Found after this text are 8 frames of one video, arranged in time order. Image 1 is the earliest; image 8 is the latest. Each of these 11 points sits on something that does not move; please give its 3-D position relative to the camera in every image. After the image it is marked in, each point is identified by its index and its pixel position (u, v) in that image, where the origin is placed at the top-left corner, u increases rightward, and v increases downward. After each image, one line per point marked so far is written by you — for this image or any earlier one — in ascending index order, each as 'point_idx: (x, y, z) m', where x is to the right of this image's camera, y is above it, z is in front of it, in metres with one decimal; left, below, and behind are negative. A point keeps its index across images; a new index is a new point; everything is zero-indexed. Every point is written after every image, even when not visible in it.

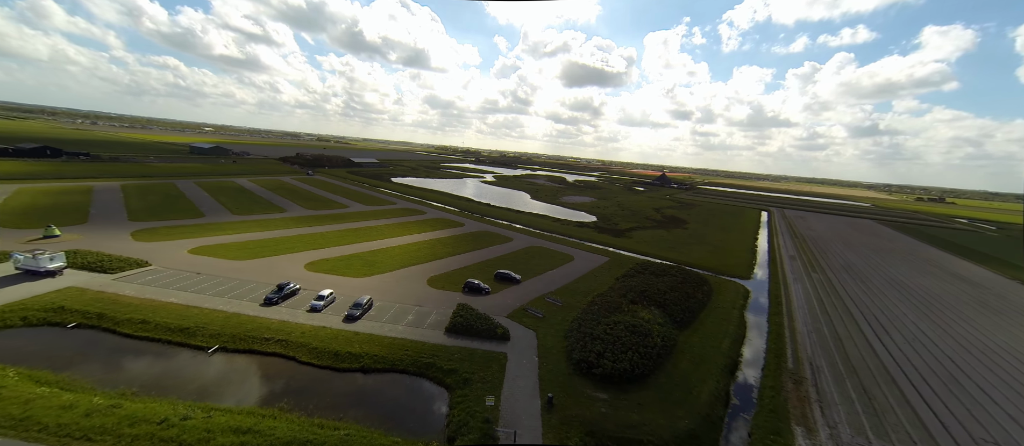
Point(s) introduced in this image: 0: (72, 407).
0: (-21.3, -8.8, +15.6) m
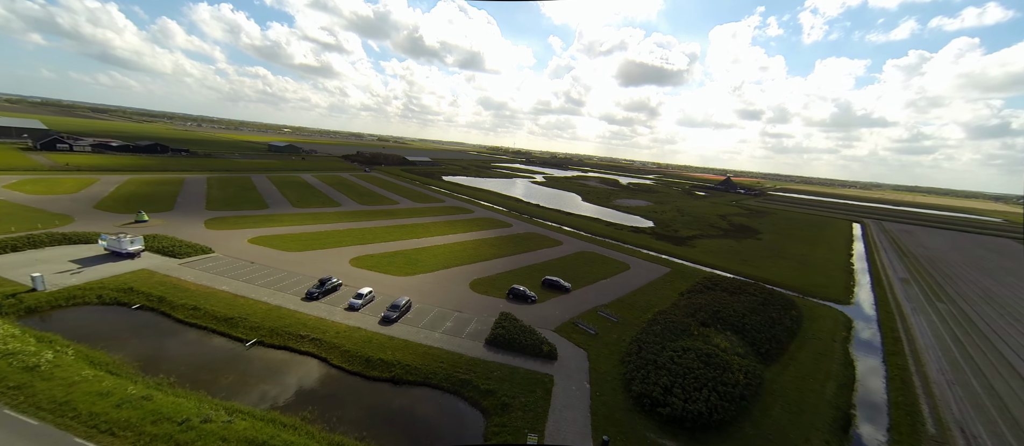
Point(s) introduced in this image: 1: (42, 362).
0: (-19.3, -8.1, +15.5) m
1: (-24.3, -7.1, +16.7) m
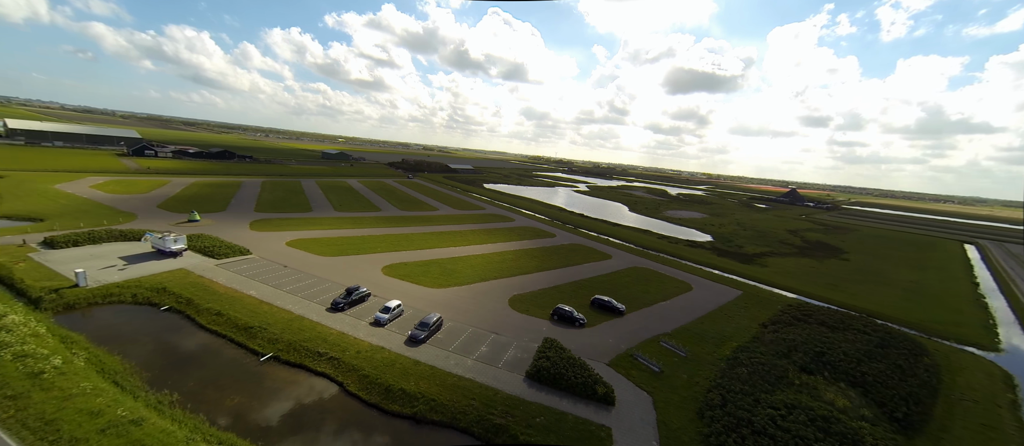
0: (-17.3, -8.0, +13.6) m
1: (-22.1, -6.9, +15.5) m
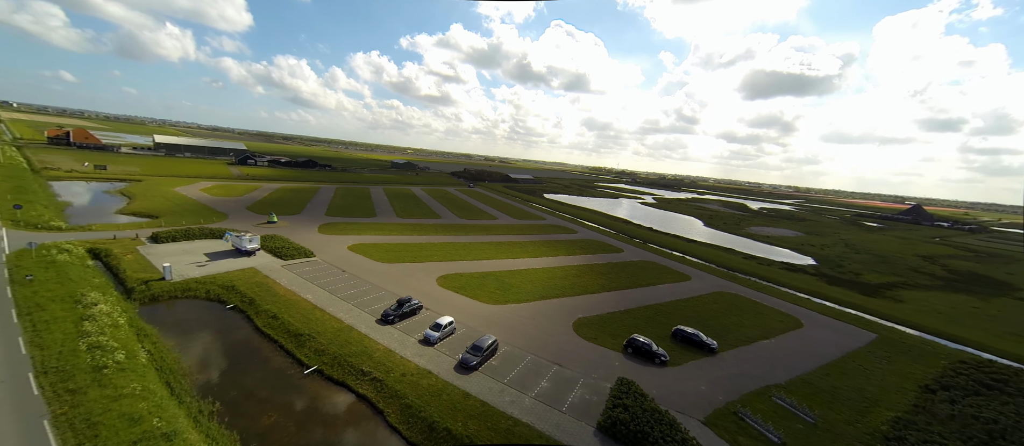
0: (-14.8, -7.9, +12.8) m
1: (-19.2, -6.7, +15.5) m
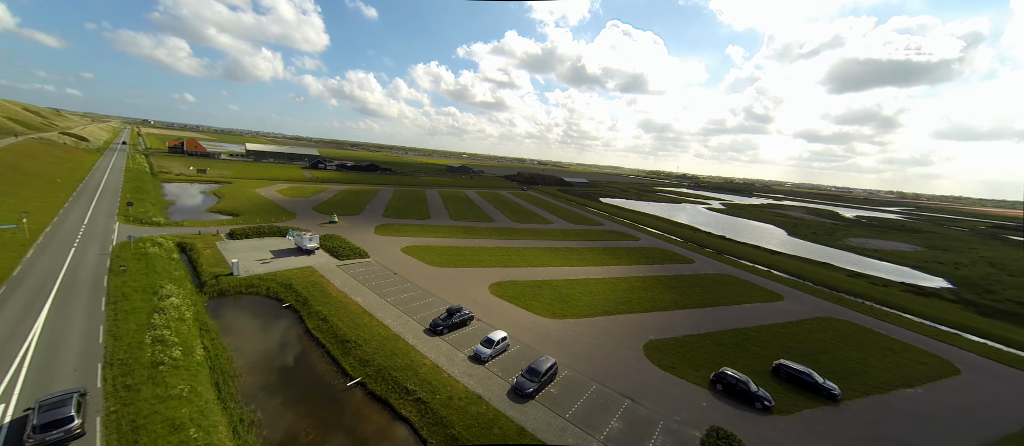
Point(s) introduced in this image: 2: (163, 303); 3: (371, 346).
0: (-12.5, -7.7, +12.1) m
1: (-16.3, -6.5, +15.5) m
2: (-21.4, -4.9, +19.9) m
3: (-8.1, -7.1, +18.8) m
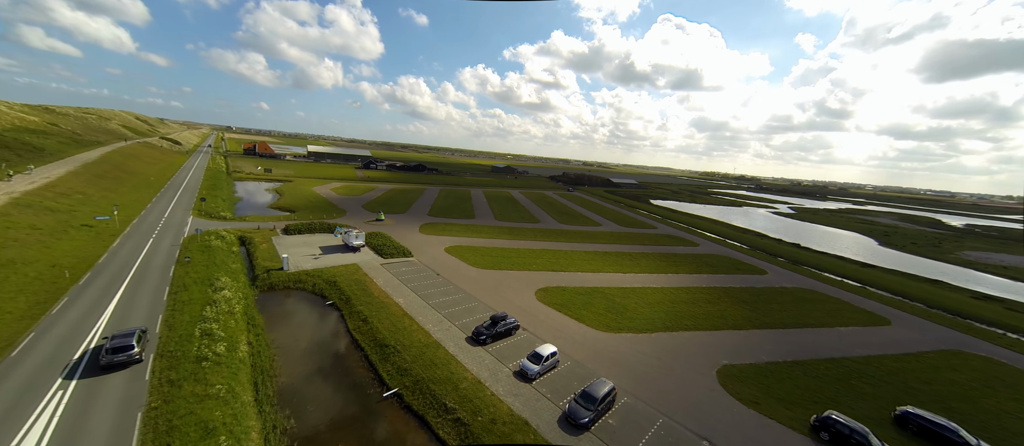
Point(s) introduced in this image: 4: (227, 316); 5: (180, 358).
0: (-10.6, -7.5, +11.4) m
1: (-14.0, -6.2, +15.2) m
2: (-18.4, -4.5, +20.3) m
3: (-5.5, -7.0, +17.5) m
4: (-16.3, -5.4, +18.6) m
5: (-15.1, -6.2, +14.8) m
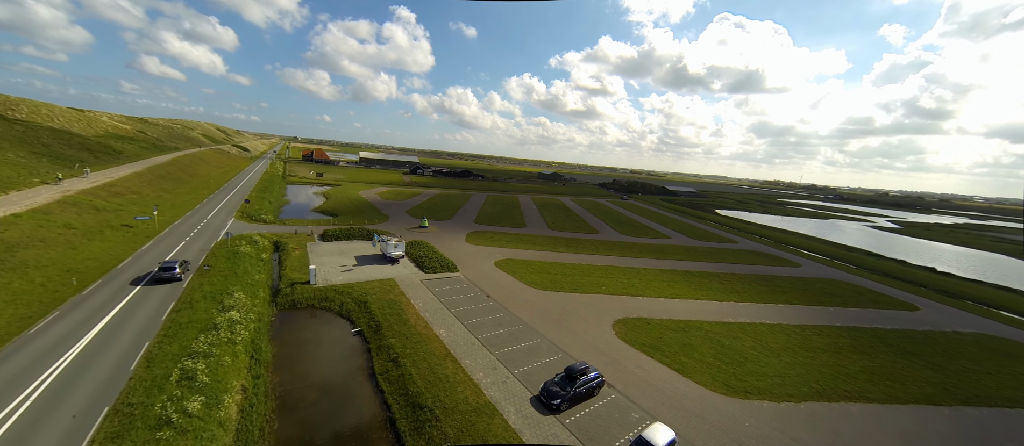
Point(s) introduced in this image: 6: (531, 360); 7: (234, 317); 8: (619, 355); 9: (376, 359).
0: (-8.0, -7.6, +6.4) m
1: (-10.9, -6.3, +10.7) m
2: (-14.6, -4.7, +16.3) m
3: (-2.2, -7.3, +11.9) m
4: (-12.7, -5.6, +14.4) m
5: (-12.0, -6.3, +10.4) m
6: (+1.0, -6.8, +16.1) m
7: (-14.2, -4.8, +16.7) m
8: (+6.0, -7.3, +17.8) m
9: (-6.6, -6.6, +15.8) m
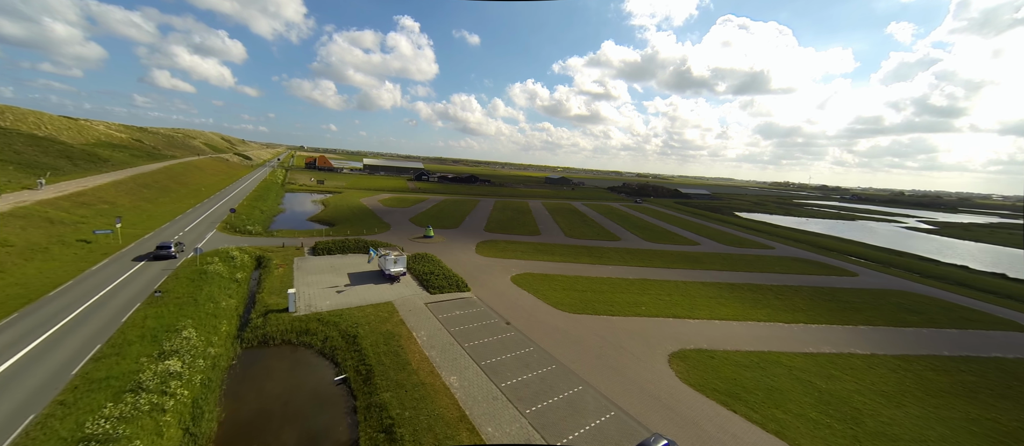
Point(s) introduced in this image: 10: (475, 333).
0: (-6.8, -8.0, +1.9) m
1: (-9.6, -6.8, +6.2) m
2: (-13.2, -5.4, +11.9) m
3: (-0.8, -7.7, +7.2) m
4: (-11.3, -6.2, +9.9) m
5: (-10.7, -6.8, +6.0) m
6: (+2.4, -7.2, +11.5) m
7: (-12.8, -5.4, +12.3) m
8: (+7.5, -7.7, +13.1) m
9: (-5.2, -7.1, +11.2) m
10: (-1.9, -5.6, +17.3) m
